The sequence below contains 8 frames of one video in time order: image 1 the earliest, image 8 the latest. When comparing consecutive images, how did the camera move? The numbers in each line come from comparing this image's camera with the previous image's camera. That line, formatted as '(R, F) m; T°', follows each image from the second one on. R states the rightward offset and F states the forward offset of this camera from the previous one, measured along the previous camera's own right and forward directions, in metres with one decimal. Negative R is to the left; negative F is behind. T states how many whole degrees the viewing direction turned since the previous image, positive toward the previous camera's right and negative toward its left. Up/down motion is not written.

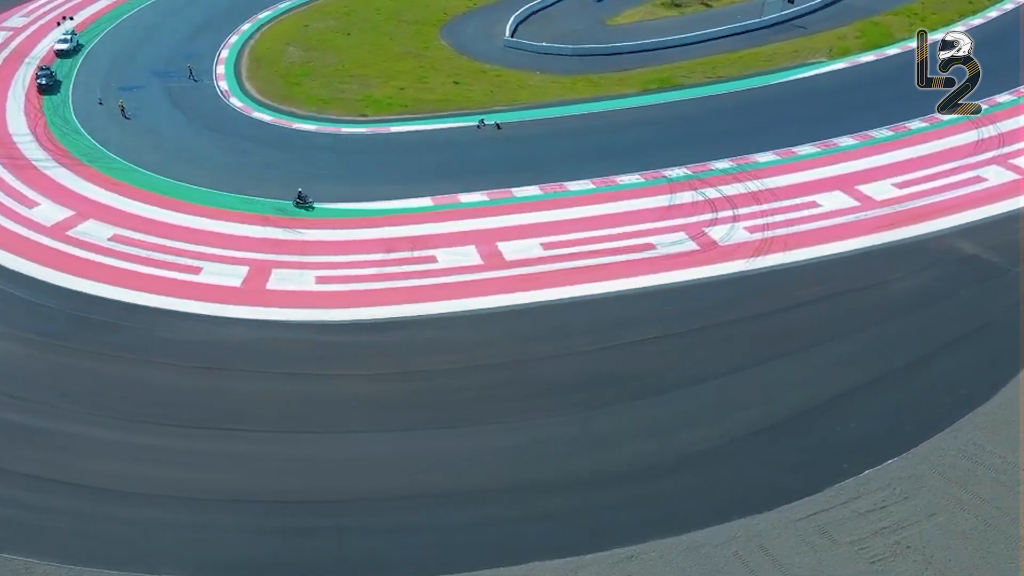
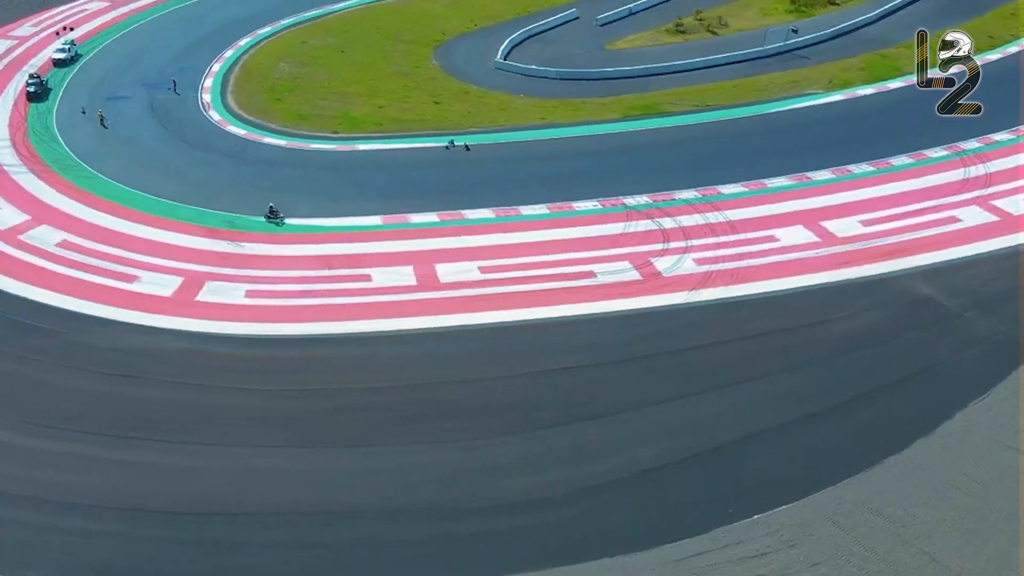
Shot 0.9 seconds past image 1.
(+2.4, +0.1) m; -4°
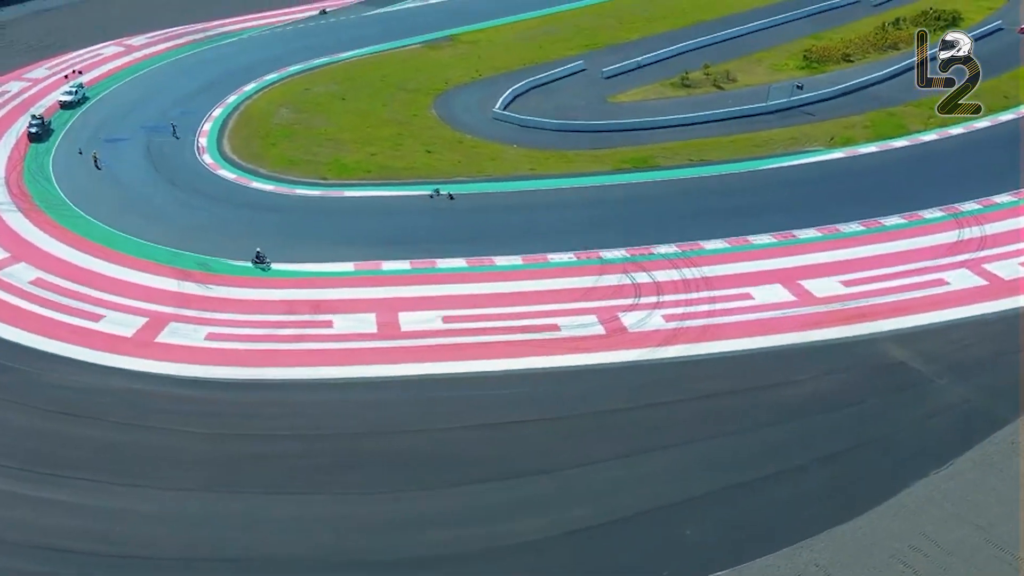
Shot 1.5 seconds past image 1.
(+1.6, +0.1) m; -3°
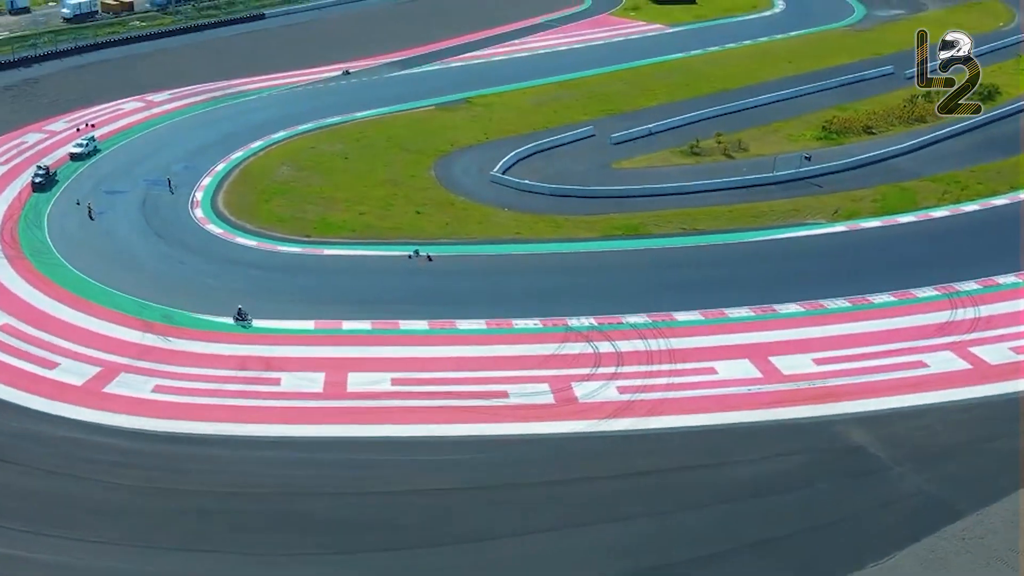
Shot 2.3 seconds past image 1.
(+2.2, +0.3) m; -4°
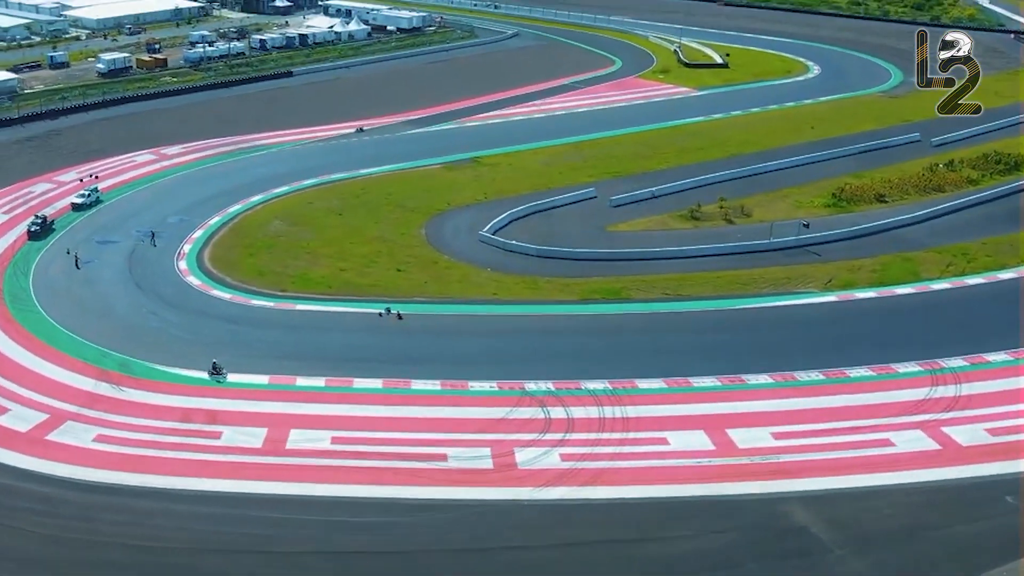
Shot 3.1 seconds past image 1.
(+2.2, +0.2) m; -4°
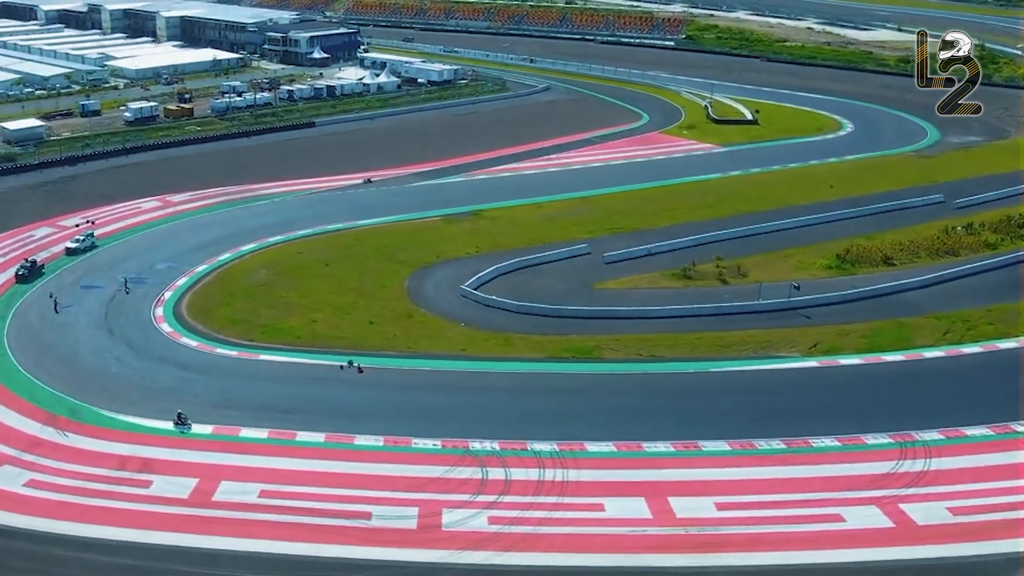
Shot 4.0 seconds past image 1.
(+2.4, +0.3) m; -4°
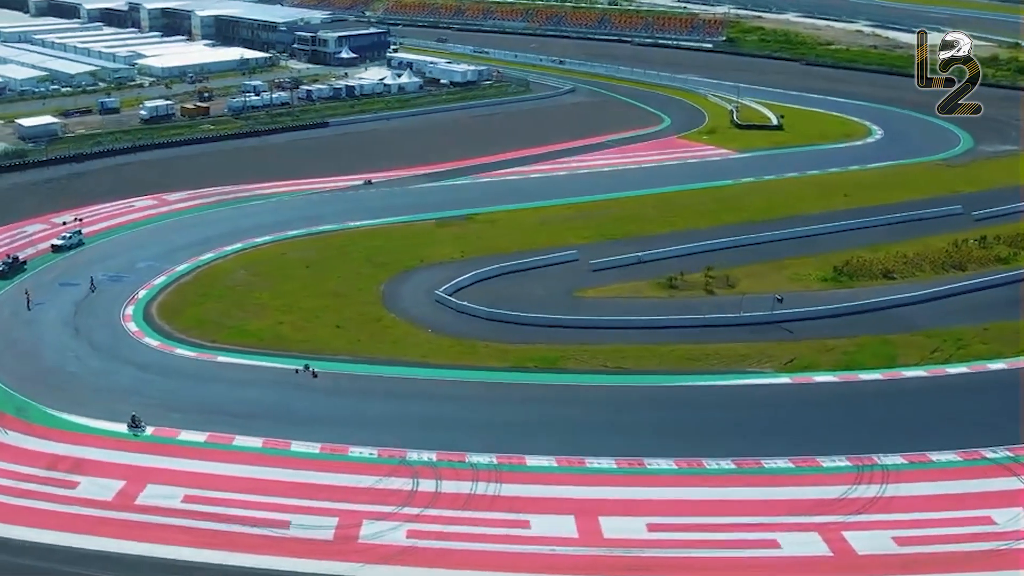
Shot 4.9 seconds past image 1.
(+2.4, +0.5) m; -4°
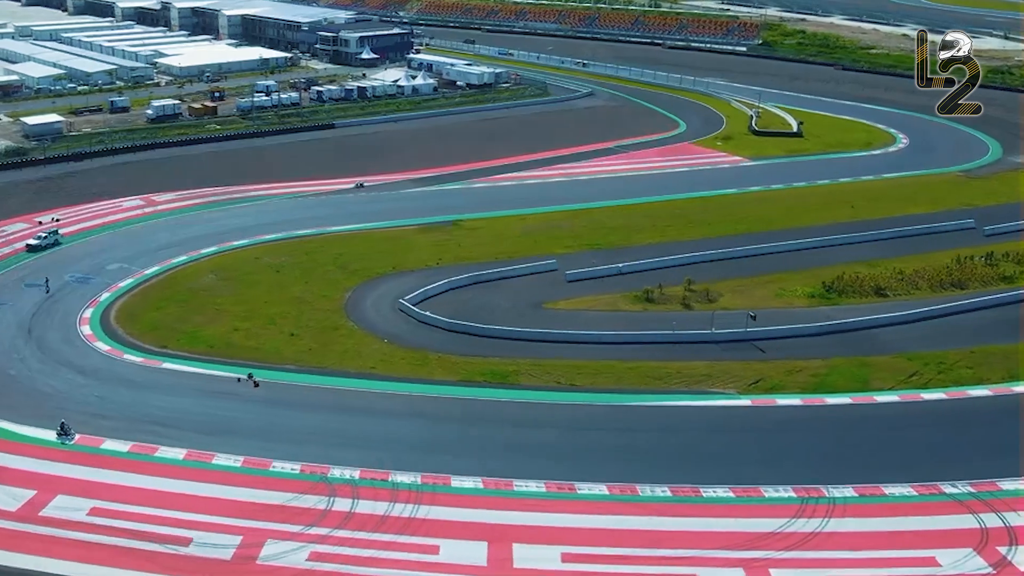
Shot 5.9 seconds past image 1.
(+2.5, +0.8) m; -3°
